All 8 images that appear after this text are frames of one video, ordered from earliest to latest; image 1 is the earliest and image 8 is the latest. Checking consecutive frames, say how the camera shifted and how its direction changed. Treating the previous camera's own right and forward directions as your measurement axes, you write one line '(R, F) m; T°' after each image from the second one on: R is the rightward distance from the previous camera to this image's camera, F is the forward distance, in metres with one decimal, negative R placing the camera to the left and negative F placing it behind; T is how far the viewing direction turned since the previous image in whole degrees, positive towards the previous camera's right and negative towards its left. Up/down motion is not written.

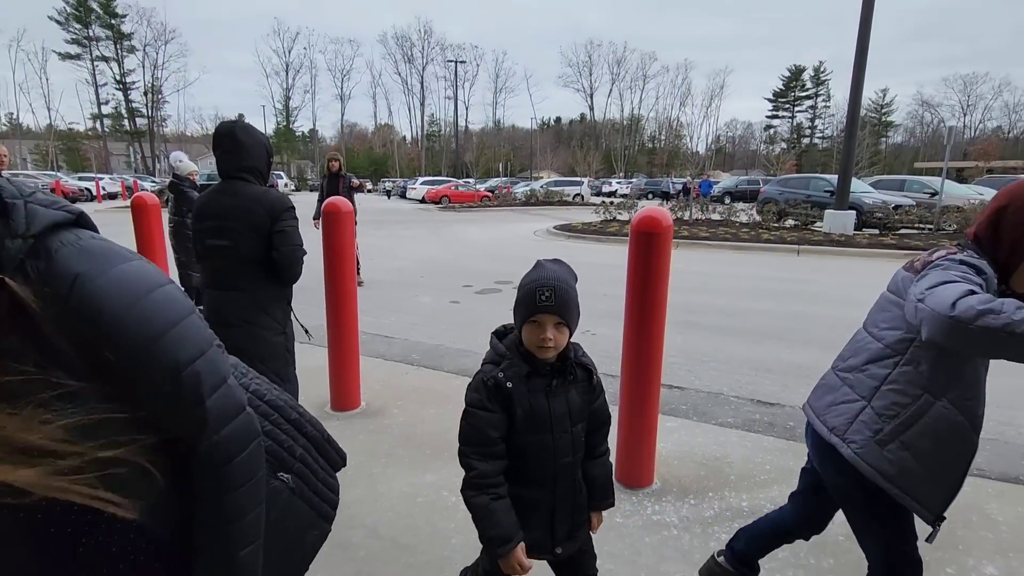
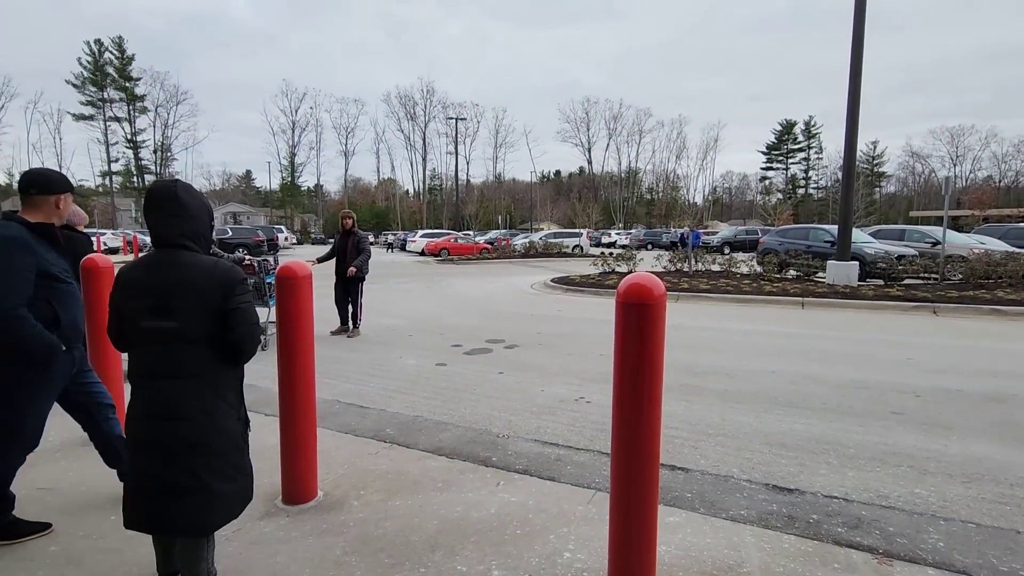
(+0.2, +0.4) m; 0°
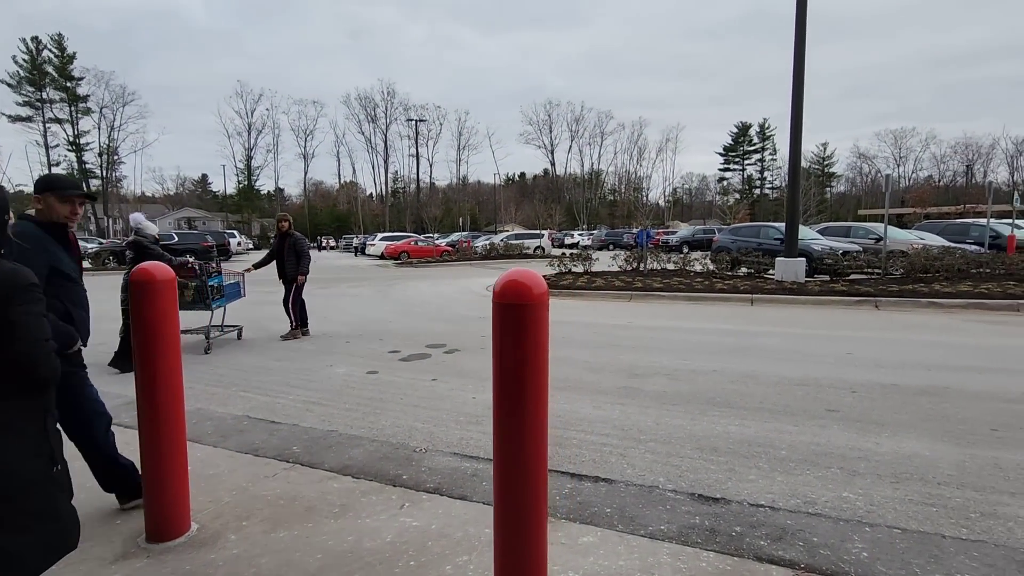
(+0.4, +0.3) m; +4°
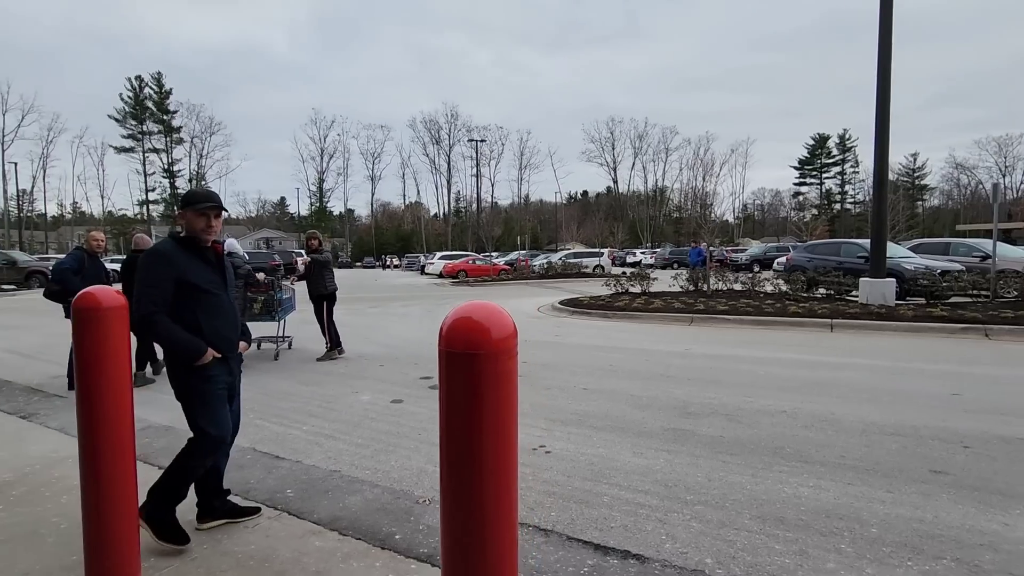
(+0.3, +0.6) m; -7°
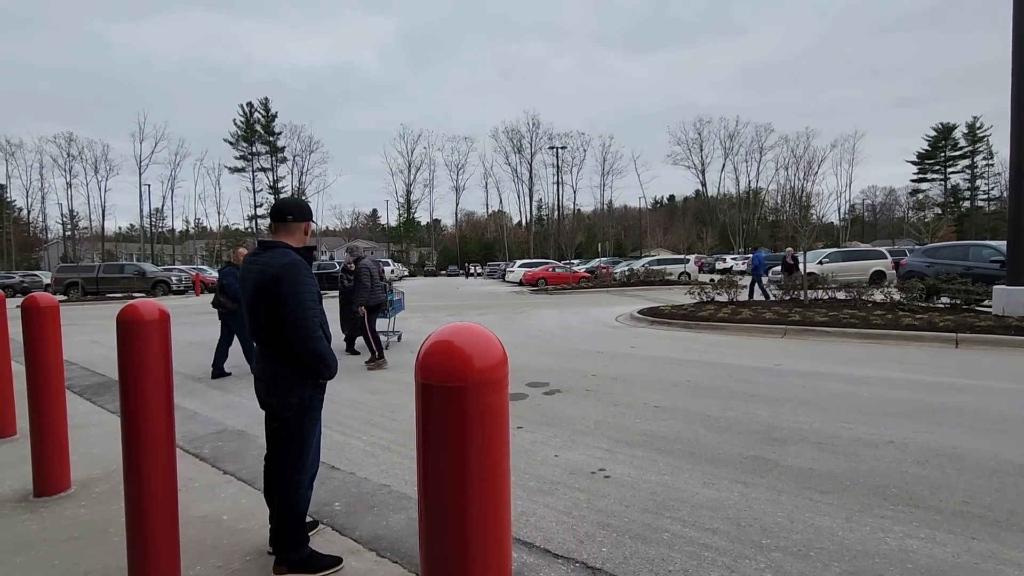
(+0.2, +0.2) m; -9°
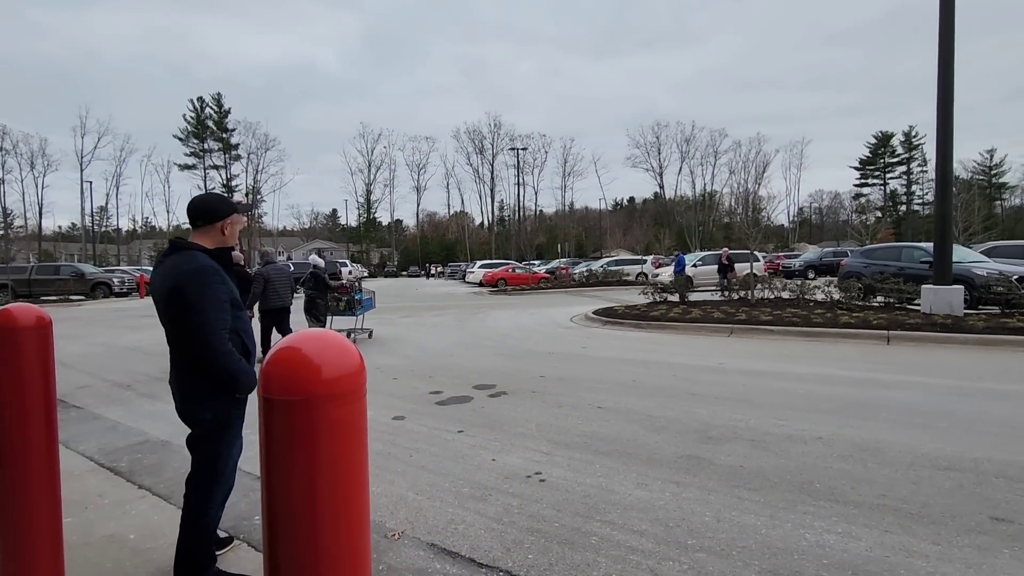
(+0.2, +0.1) m; +4°
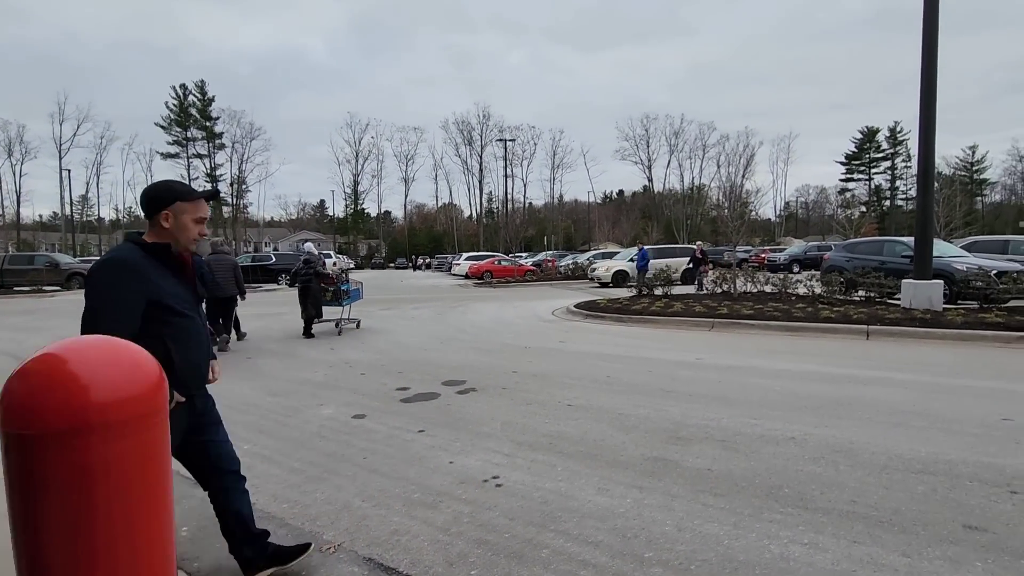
(+0.2, +0.2) m; +1°
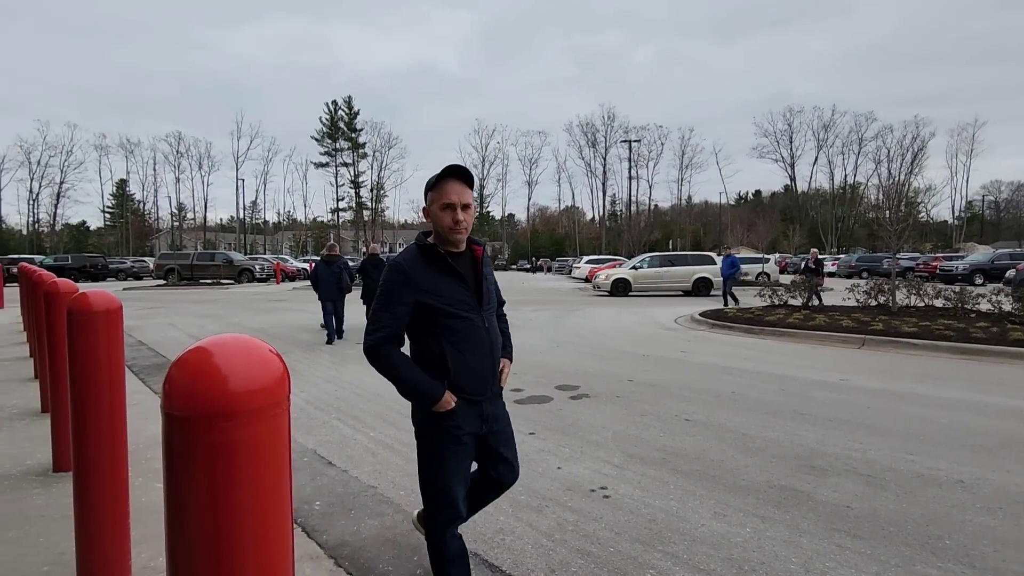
(+0.1, 0.0) m; -13°
